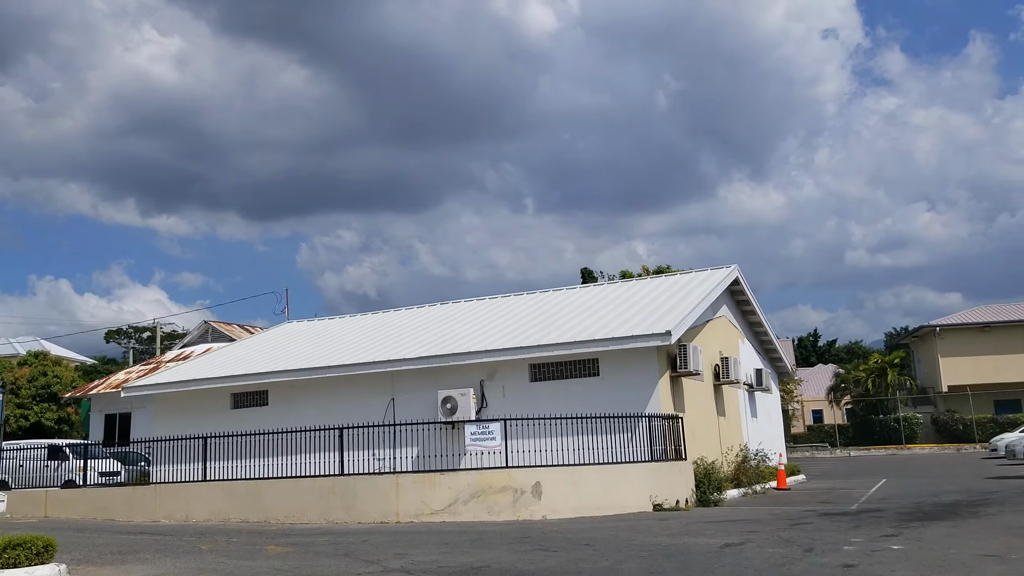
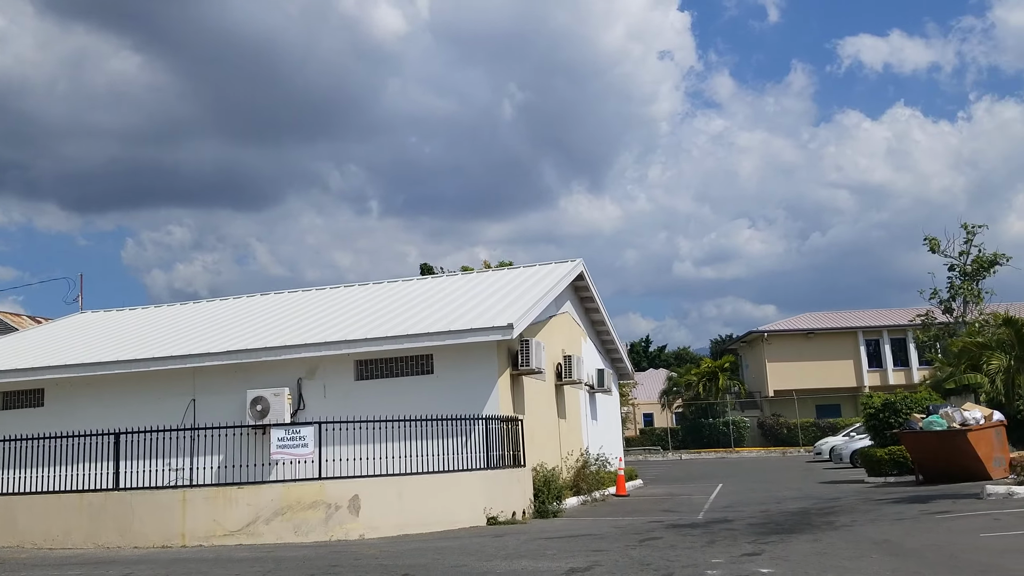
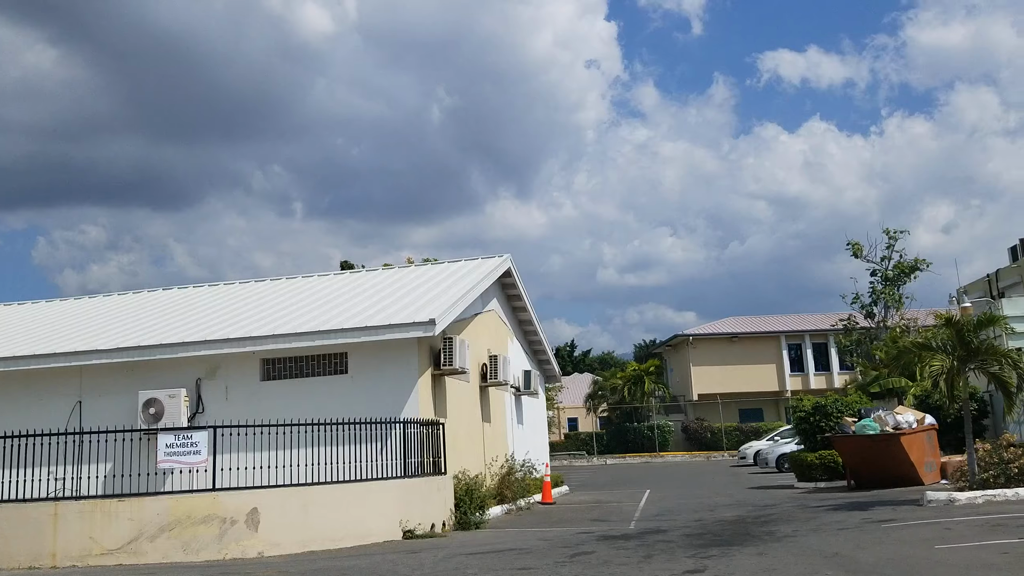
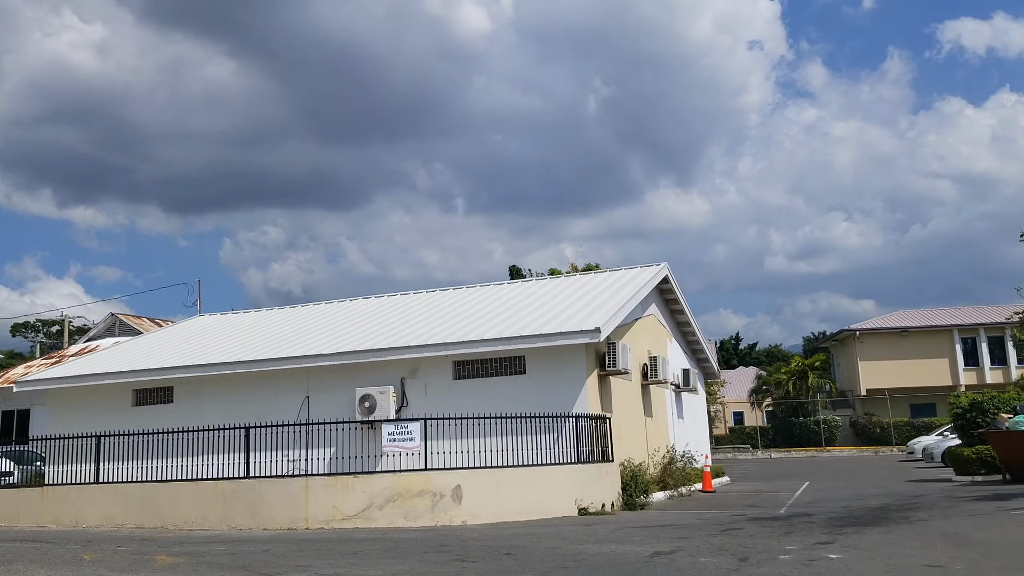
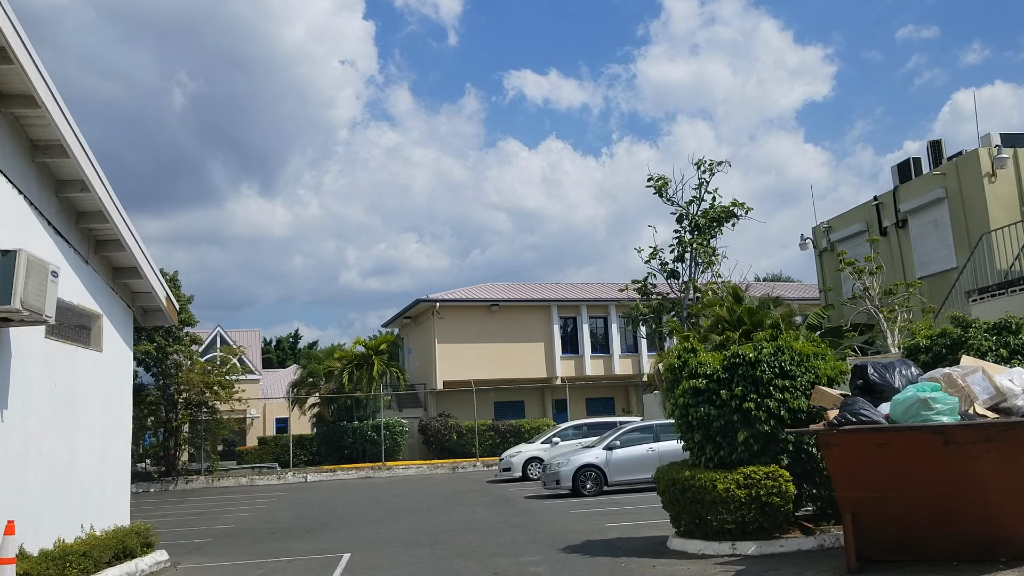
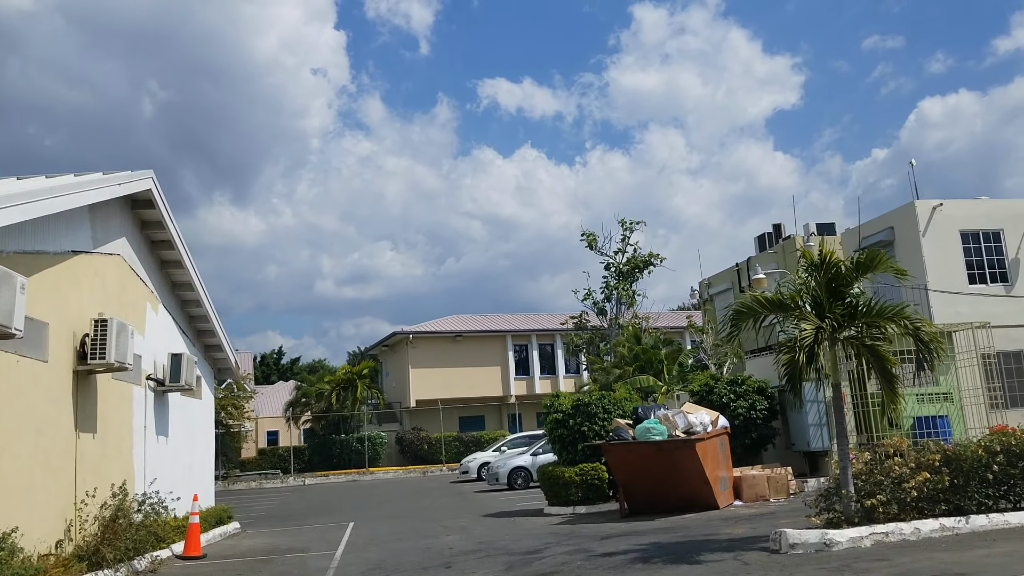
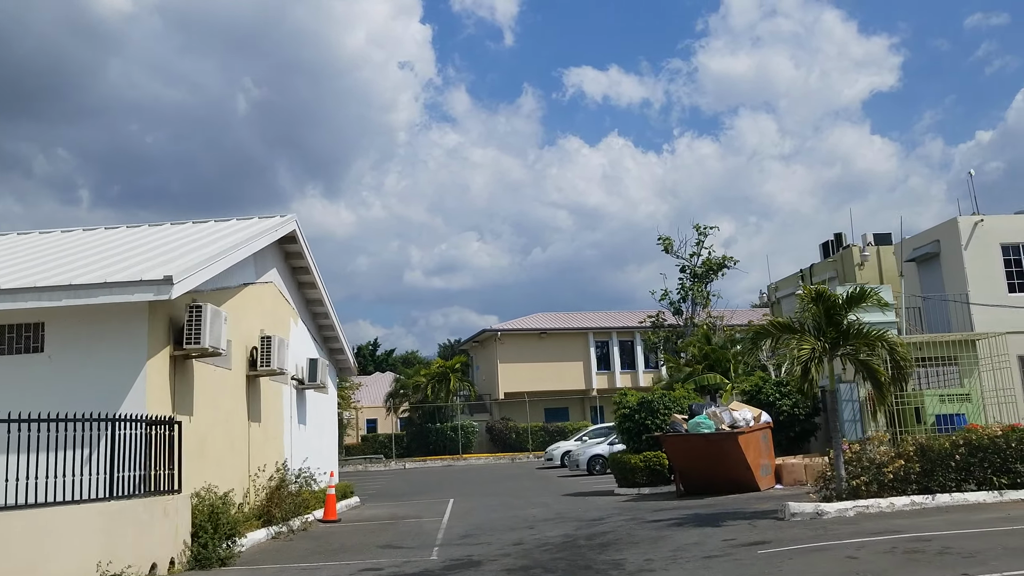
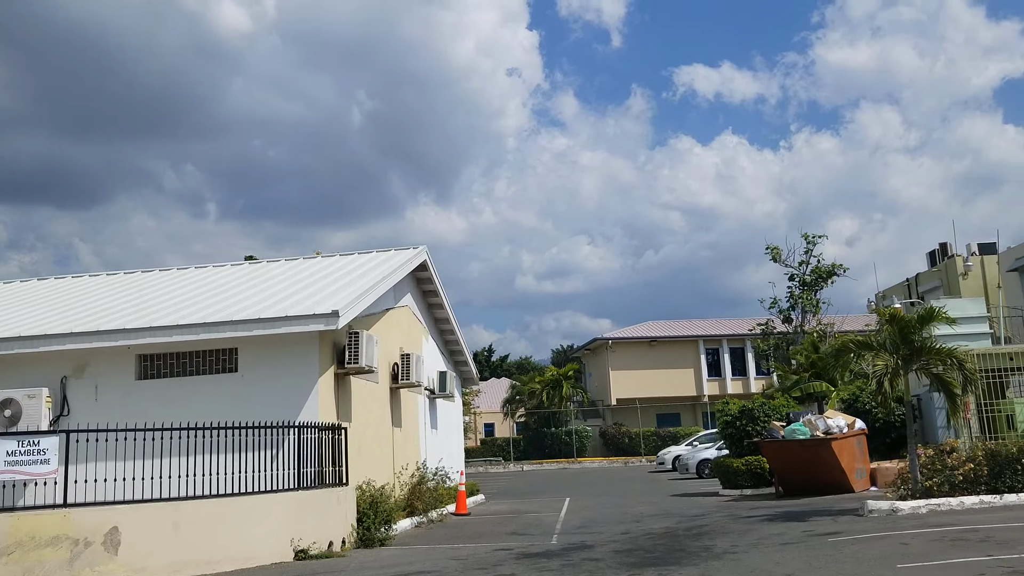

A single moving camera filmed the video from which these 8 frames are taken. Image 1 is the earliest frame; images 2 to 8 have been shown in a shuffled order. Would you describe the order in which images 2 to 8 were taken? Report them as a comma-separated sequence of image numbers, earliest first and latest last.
4, 2, 3, 8, 7, 6, 5
